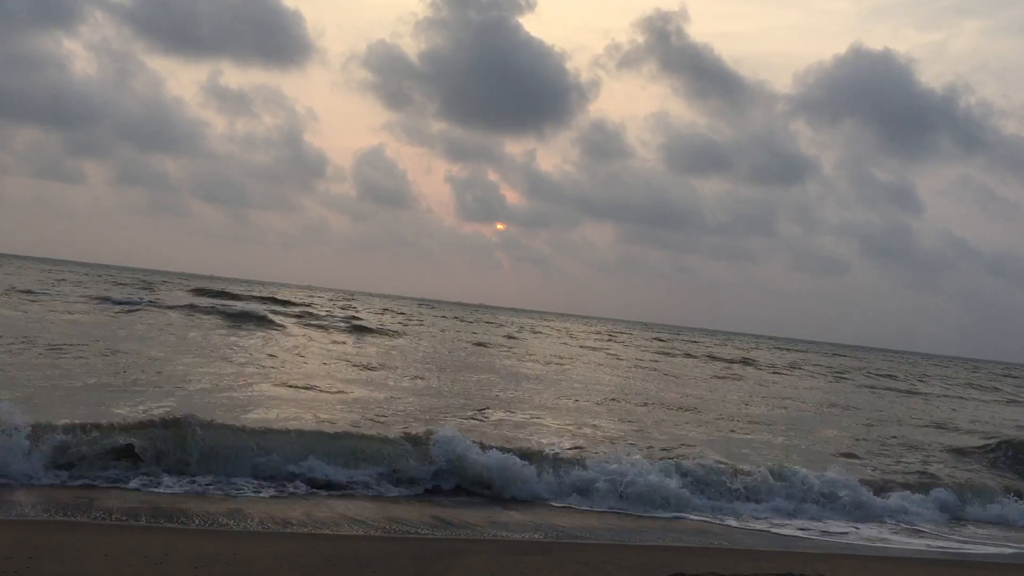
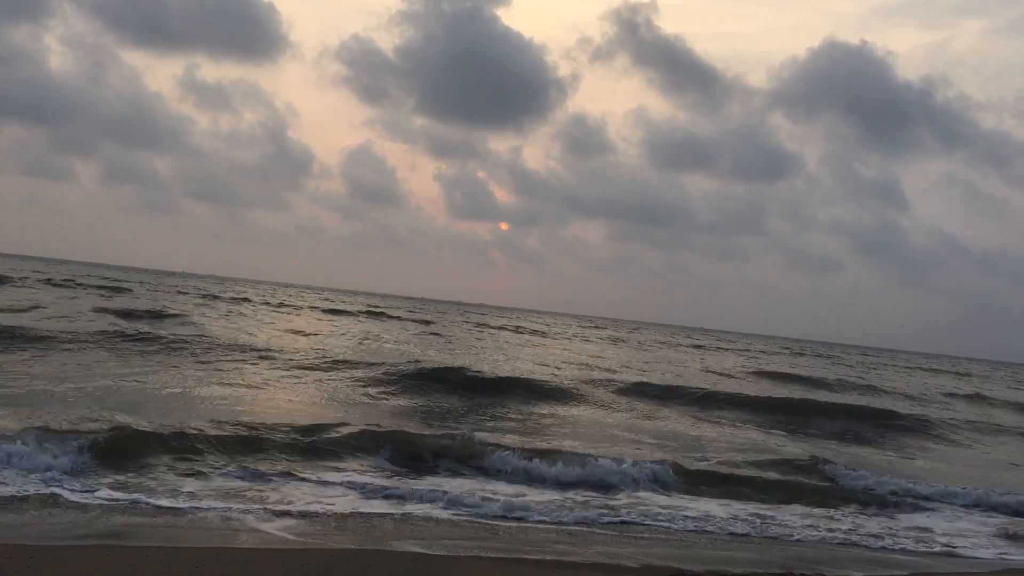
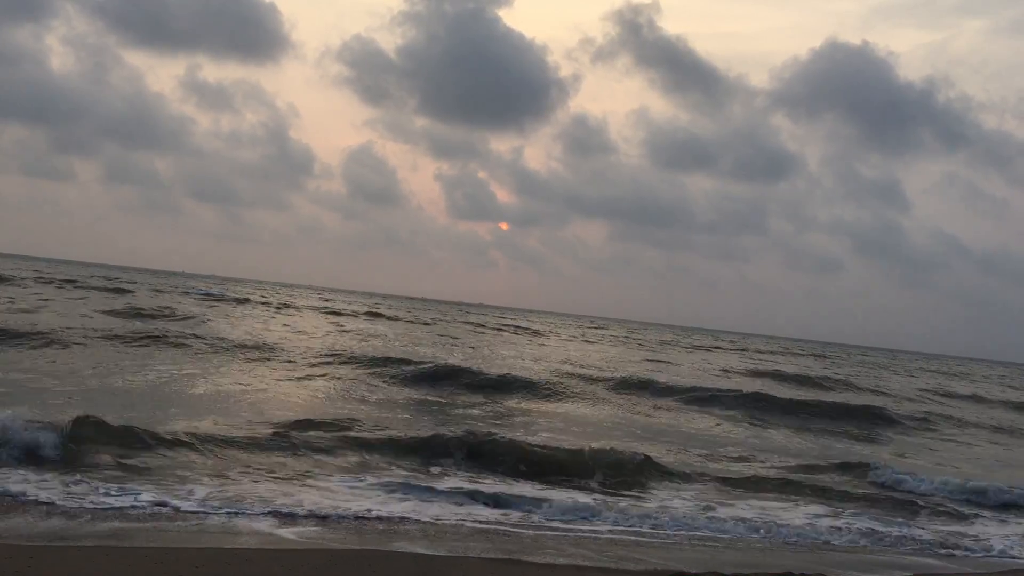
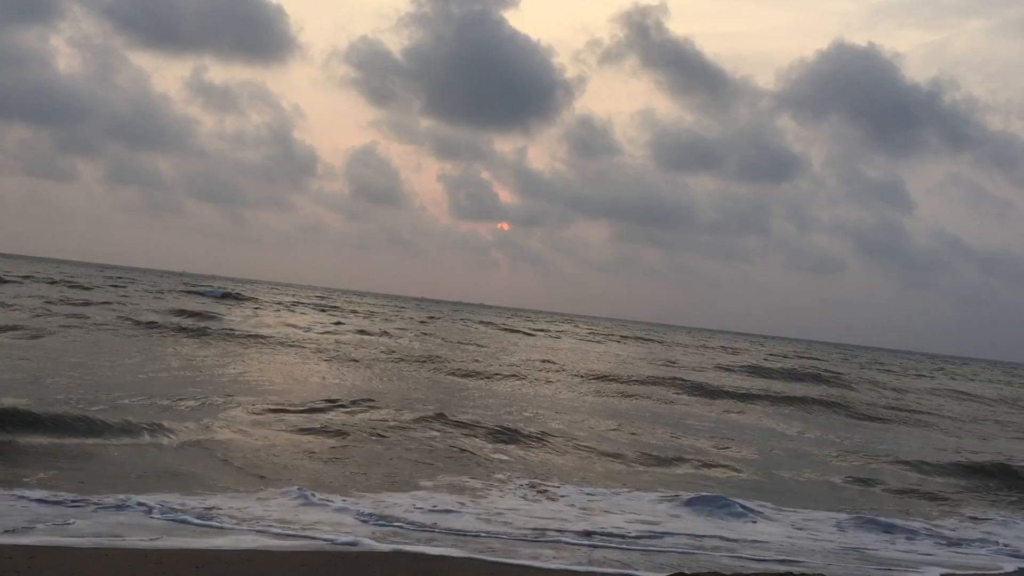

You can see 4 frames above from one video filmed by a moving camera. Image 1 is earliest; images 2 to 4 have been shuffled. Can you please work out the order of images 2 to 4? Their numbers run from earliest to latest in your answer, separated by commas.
4, 3, 2
